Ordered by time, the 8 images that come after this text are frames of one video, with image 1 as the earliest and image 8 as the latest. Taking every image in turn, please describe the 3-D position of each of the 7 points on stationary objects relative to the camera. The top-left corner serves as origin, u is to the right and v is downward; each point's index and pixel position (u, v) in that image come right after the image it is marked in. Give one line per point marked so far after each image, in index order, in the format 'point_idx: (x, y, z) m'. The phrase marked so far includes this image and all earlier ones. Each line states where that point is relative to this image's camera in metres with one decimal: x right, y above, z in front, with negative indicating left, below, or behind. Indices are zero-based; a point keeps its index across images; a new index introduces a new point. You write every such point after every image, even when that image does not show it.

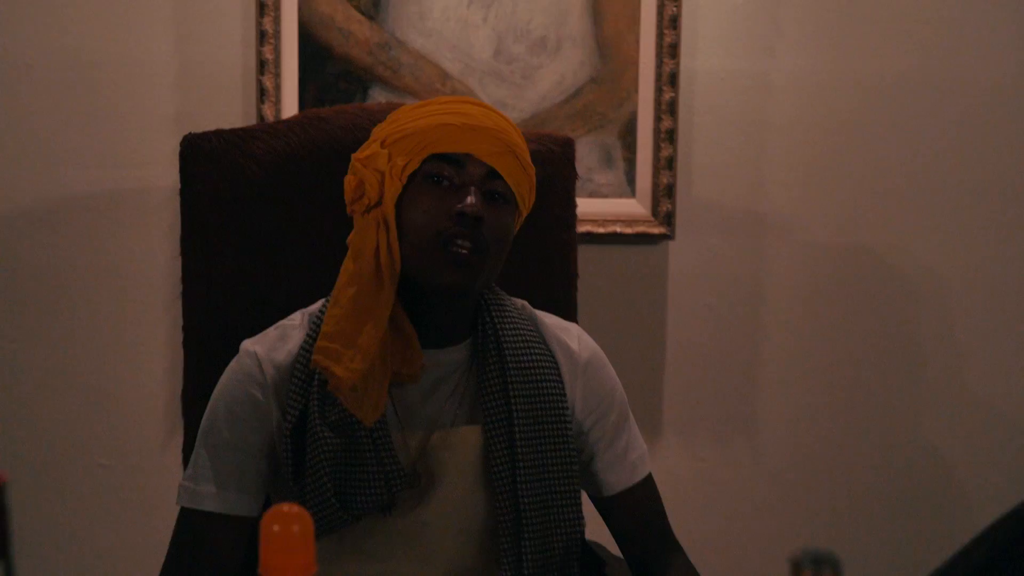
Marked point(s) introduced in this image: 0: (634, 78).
0: (+0.1, +0.2, +1.6) m
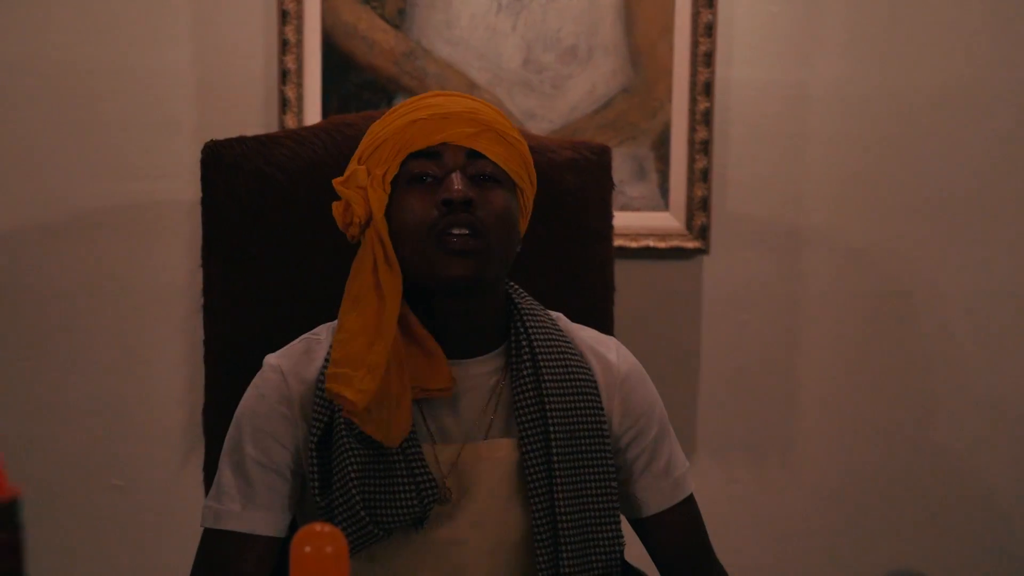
0: (+0.2, +0.2, +1.6) m
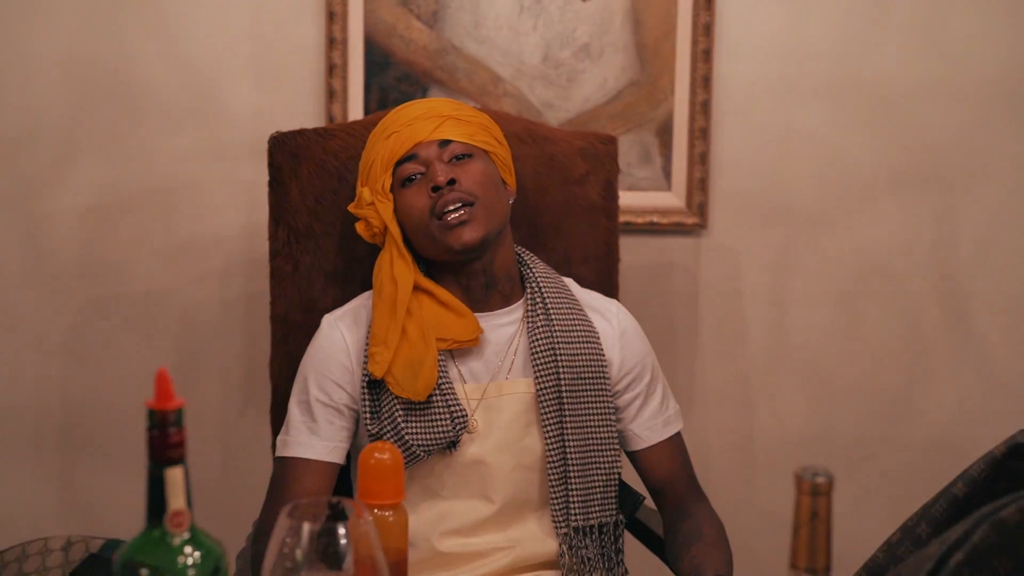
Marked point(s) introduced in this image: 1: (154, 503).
0: (+0.2, +0.3, +1.8) m
1: (-0.2, -0.1, +0.7) m
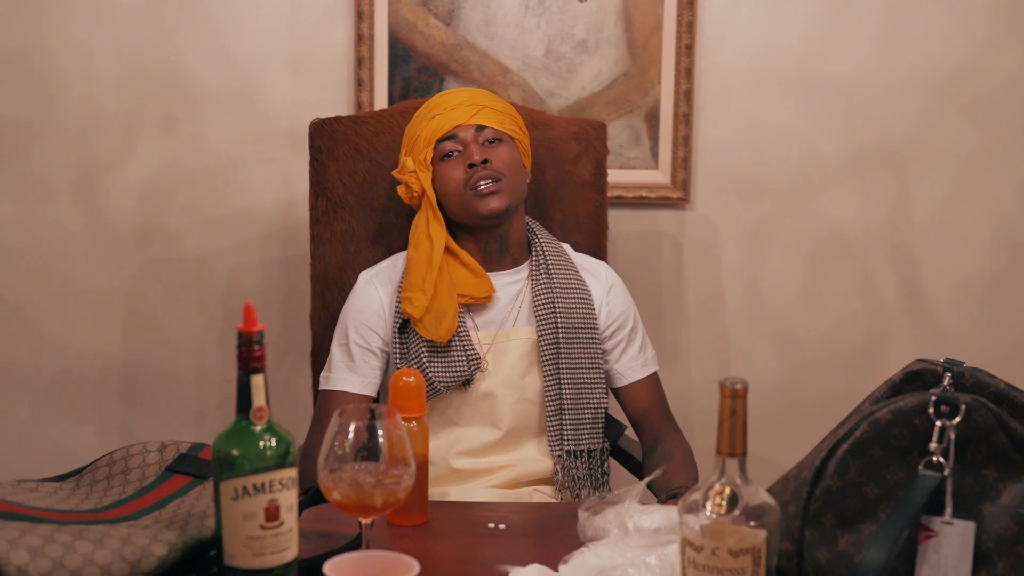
0: (+0.2, +0.3, +2.0) m
1: (-0.2, -0.1, +0.9) m
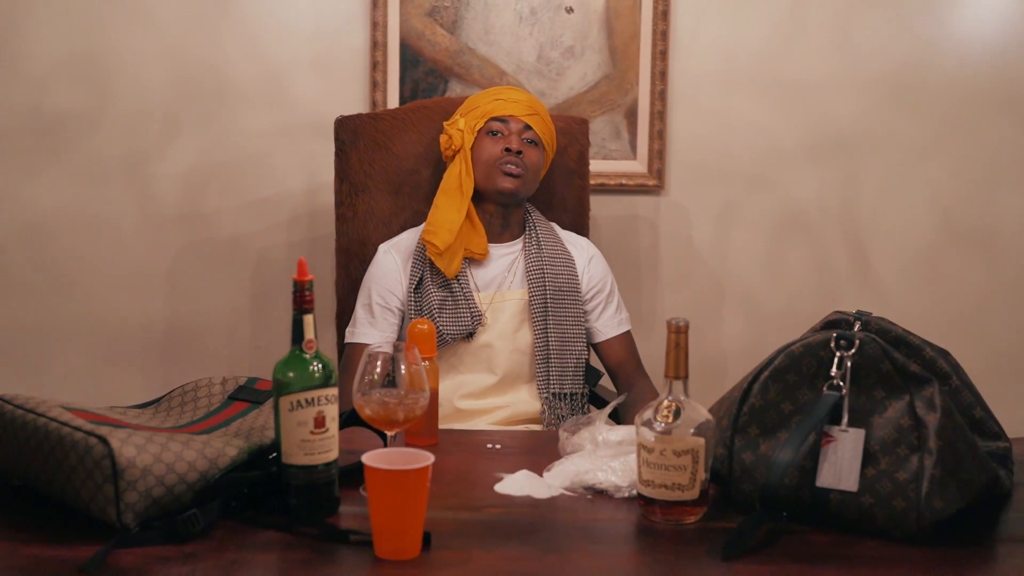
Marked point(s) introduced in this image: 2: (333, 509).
0: (+0.2, +0.3, +2.3) m
1: (-0.2, 0.0, +1.2) m
2: (-0.2, -0.2, +1.2) m
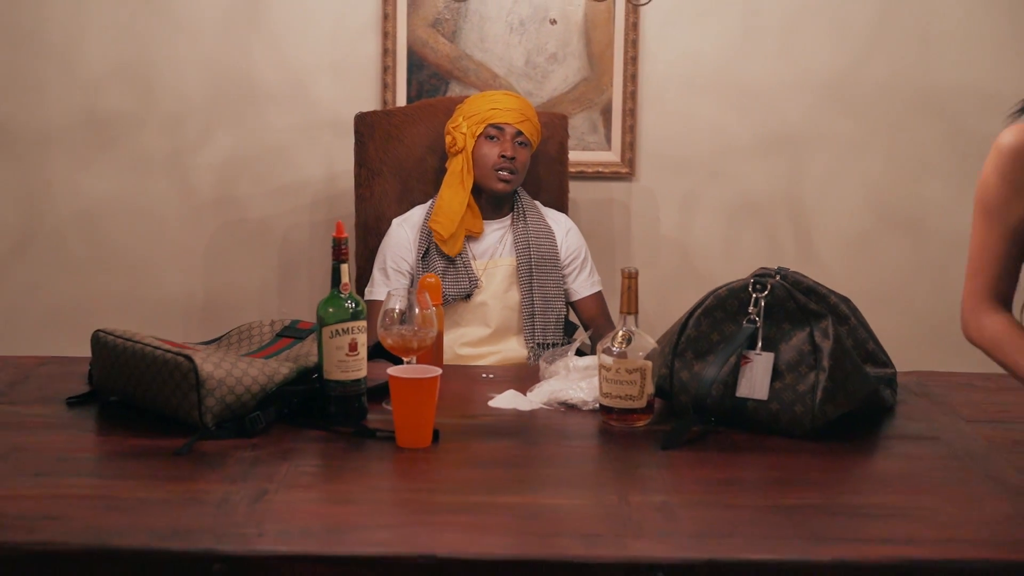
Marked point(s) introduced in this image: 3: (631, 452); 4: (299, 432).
0: (+0.2, +0.4, +2.6) m
1: (-0.2, 0.0, +1.6) m
2: (-0.2, -0.1, +1.6) m
3: (+0.1, -0.2, +1.5) m
4: (-0.2, -0.2, +1.5) m
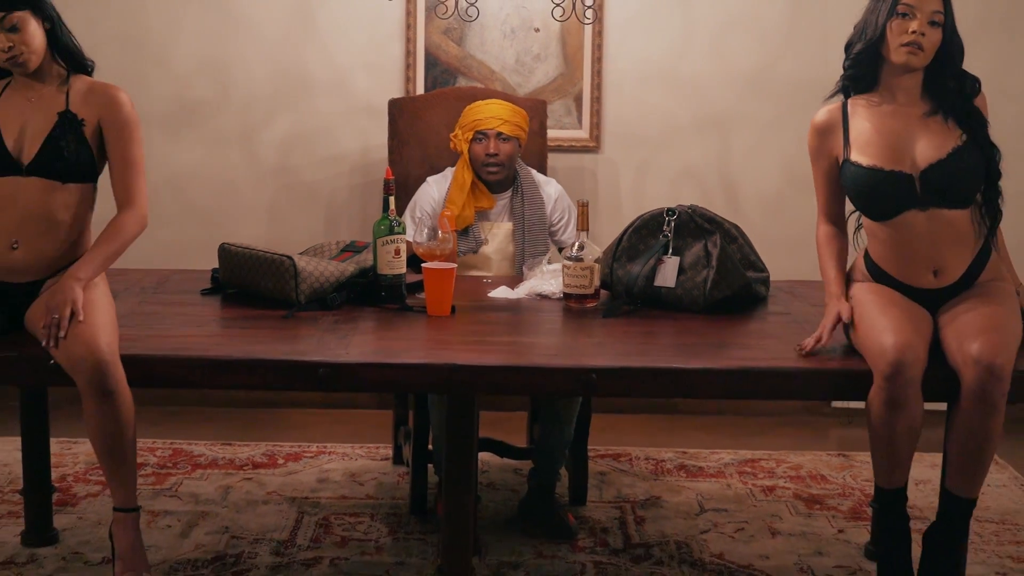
0: (+0.2, +0.5, +3.4) m
1: (-0.2, +0.1, +2.3) m
2: (-0.2, 0.0, +2.3) m
3: (+0.1, 0.0, +2.2) m
4: (-0.2, 0.0, +2.3) m
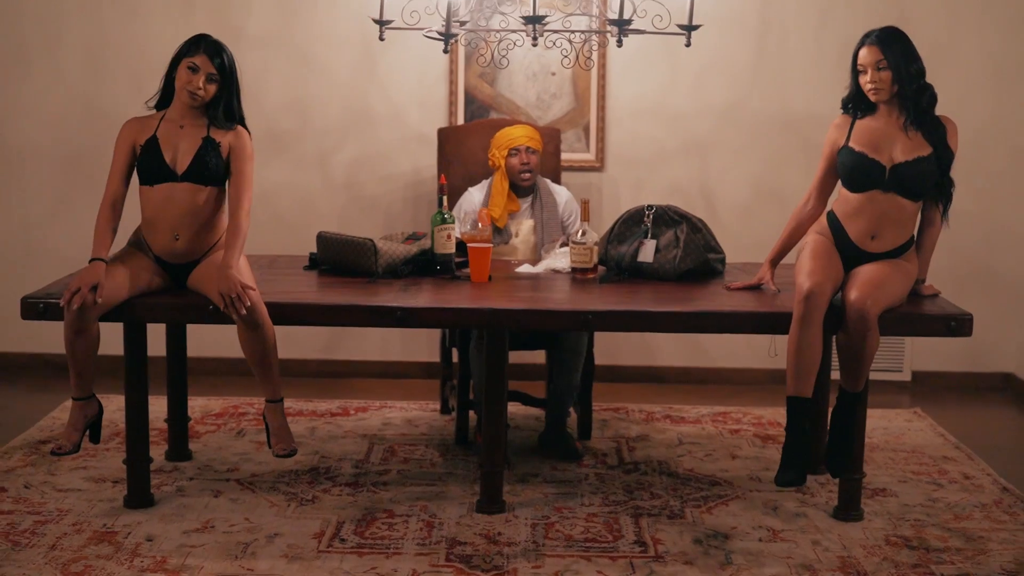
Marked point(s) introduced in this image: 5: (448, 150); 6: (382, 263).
0: (+0.2, +0.5, +4.2) m
1: (-0.2, +0.2, +3.1) m
2: (-0.1, 0.0, +3.2) m
3: (+0.2, 0.0, +3.1) m
4: (-0.2, 0.0, +3.1) m
5: (-0.2, +0.4, +3.9) m
6: (-0.3, +0.1, +3.1) m
